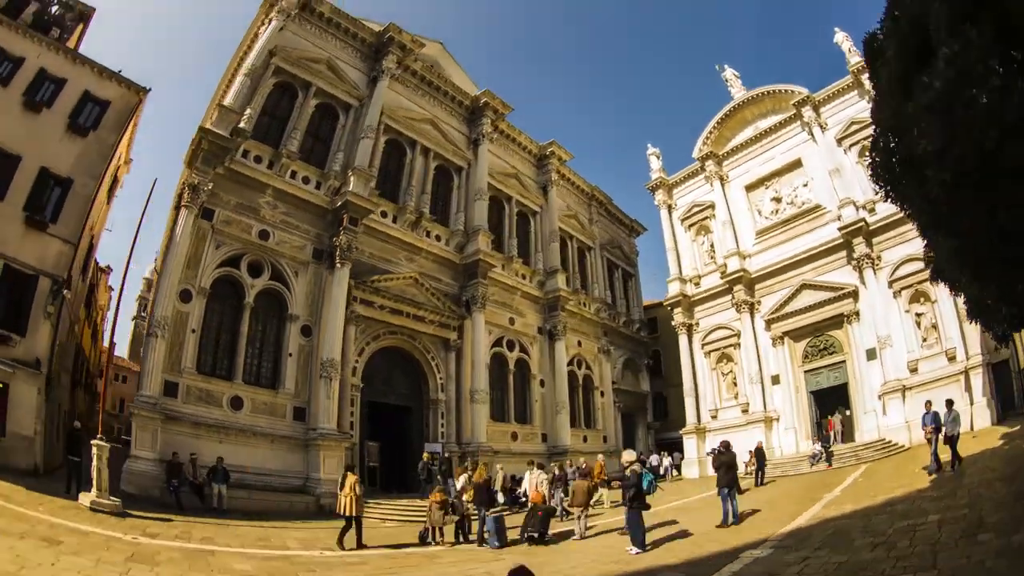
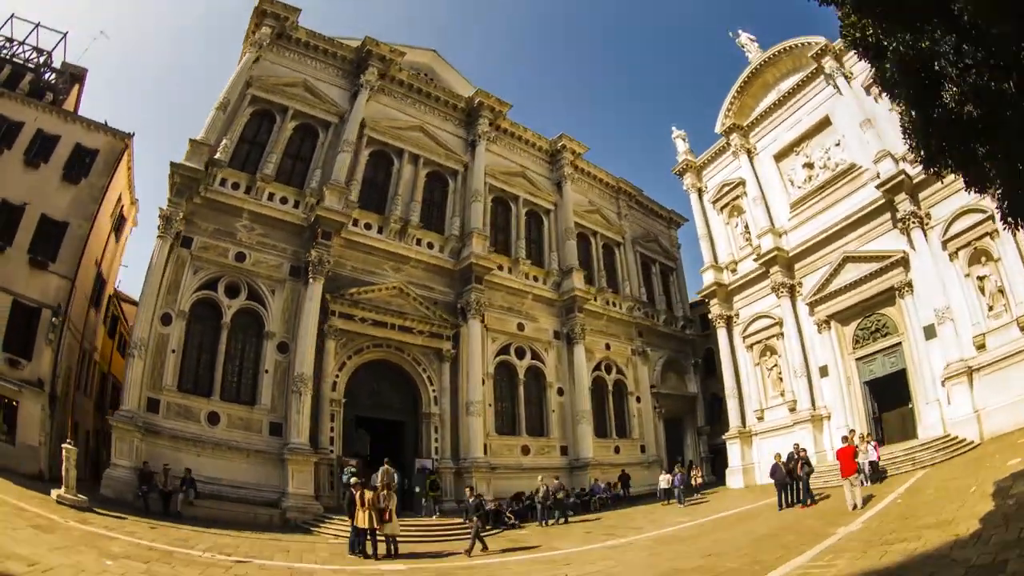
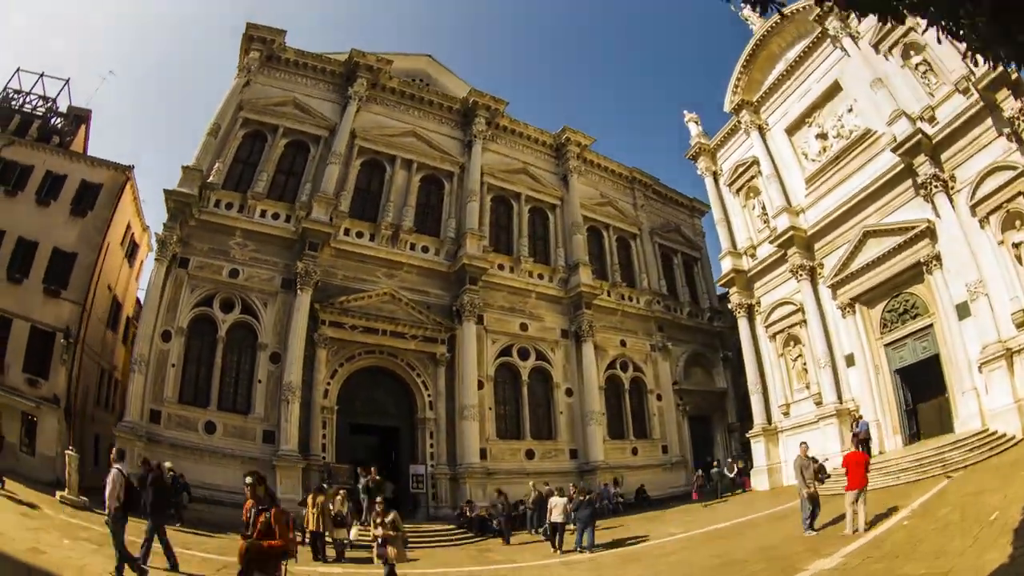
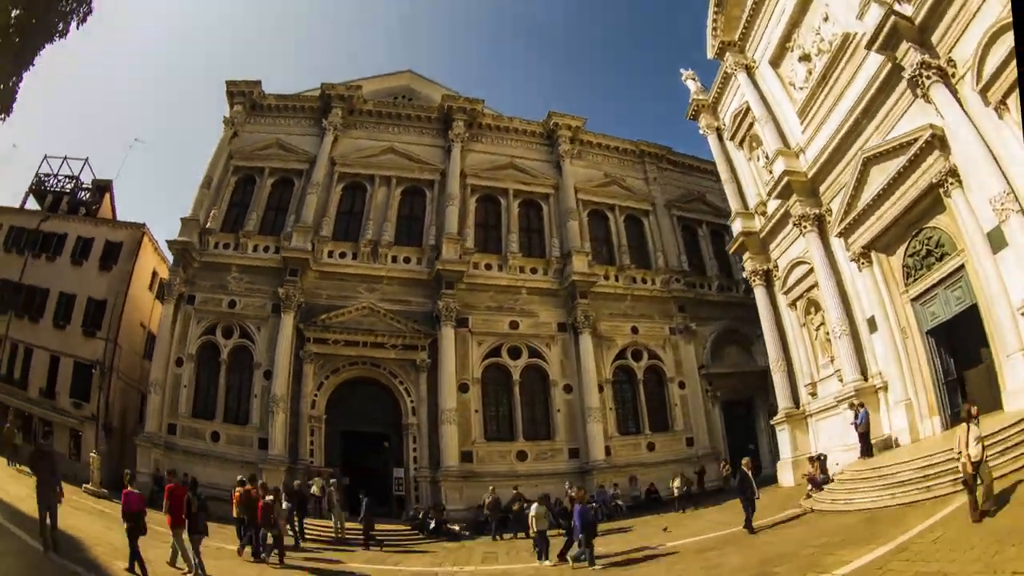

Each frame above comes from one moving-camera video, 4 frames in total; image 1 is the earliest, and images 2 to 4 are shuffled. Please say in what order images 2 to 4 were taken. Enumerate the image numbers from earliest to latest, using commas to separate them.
2, 3, 4
